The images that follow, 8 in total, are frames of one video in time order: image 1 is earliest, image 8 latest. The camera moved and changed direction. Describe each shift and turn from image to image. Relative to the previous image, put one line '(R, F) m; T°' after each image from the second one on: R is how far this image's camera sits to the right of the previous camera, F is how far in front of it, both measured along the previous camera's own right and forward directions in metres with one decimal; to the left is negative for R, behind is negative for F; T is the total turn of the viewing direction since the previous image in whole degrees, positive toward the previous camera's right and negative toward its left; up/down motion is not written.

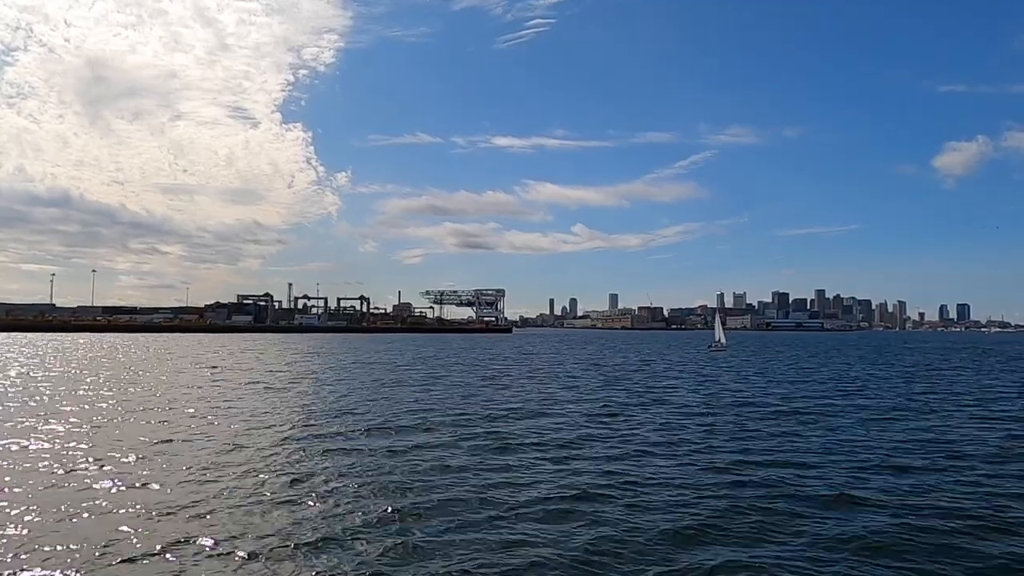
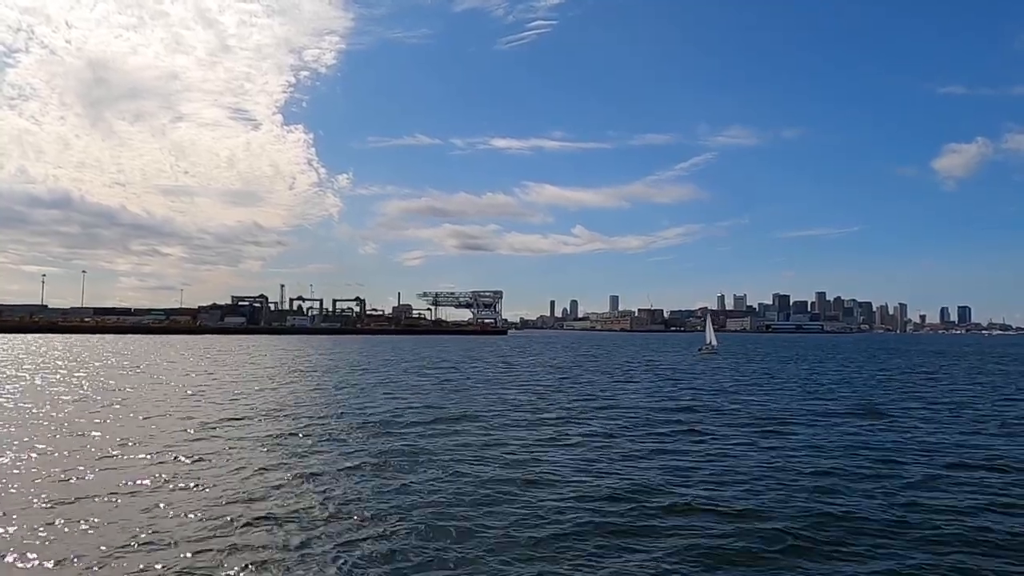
(+2.3, +1.1) m; 0°
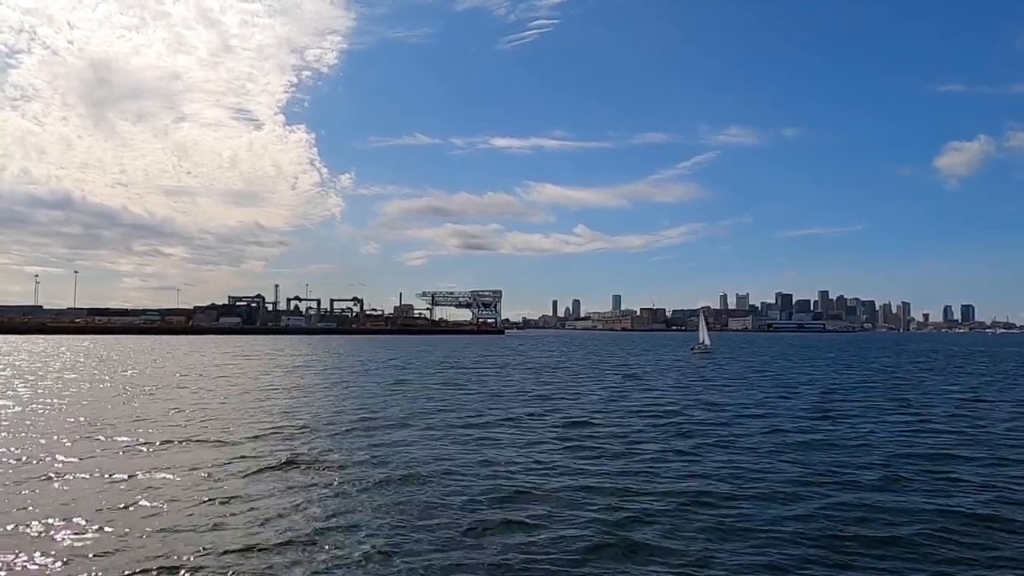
(+2.1, +1.1) m; 0°
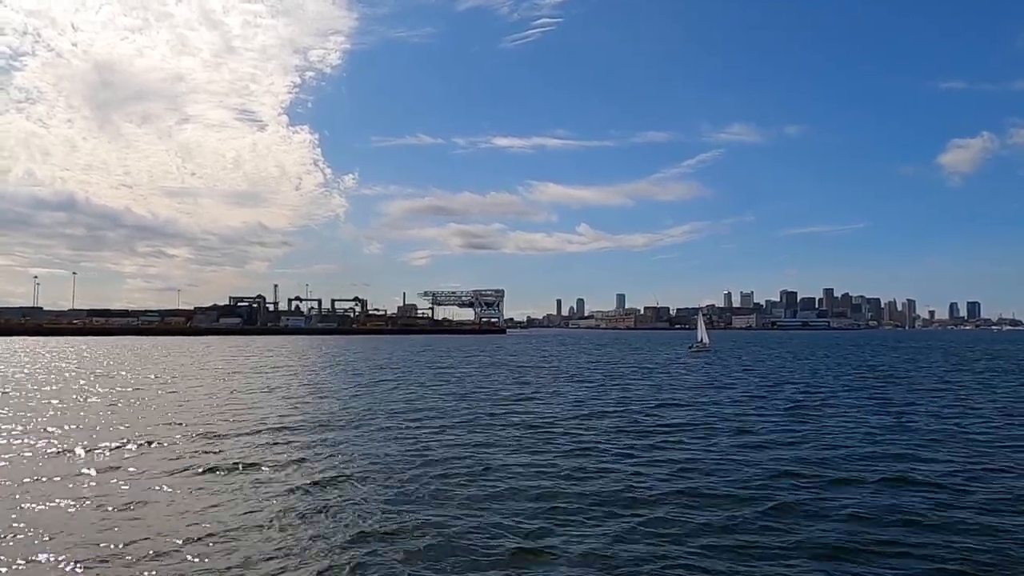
(+1.4, +0.6) m; 0°
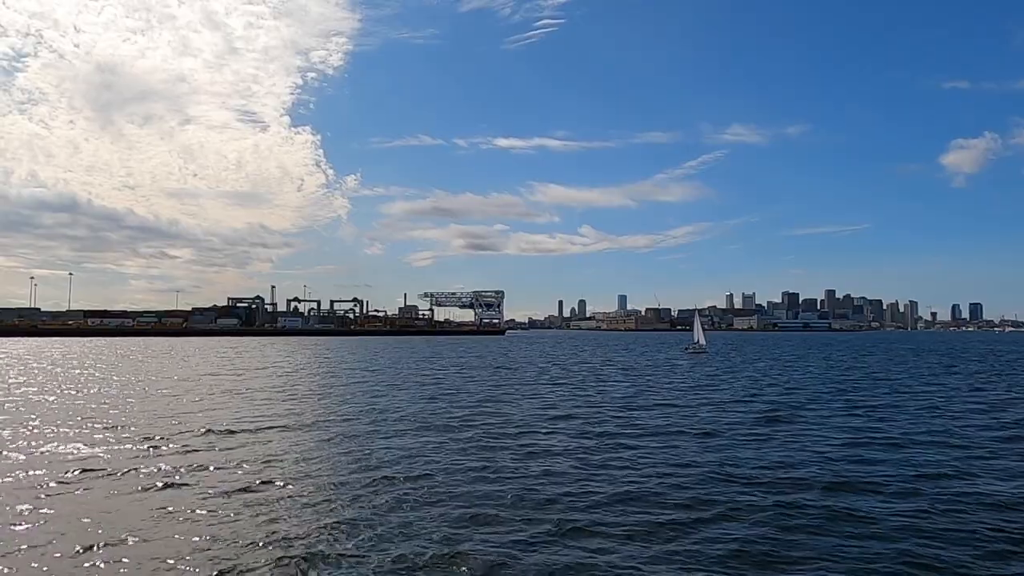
(+1.2, +0.6) m; 0°
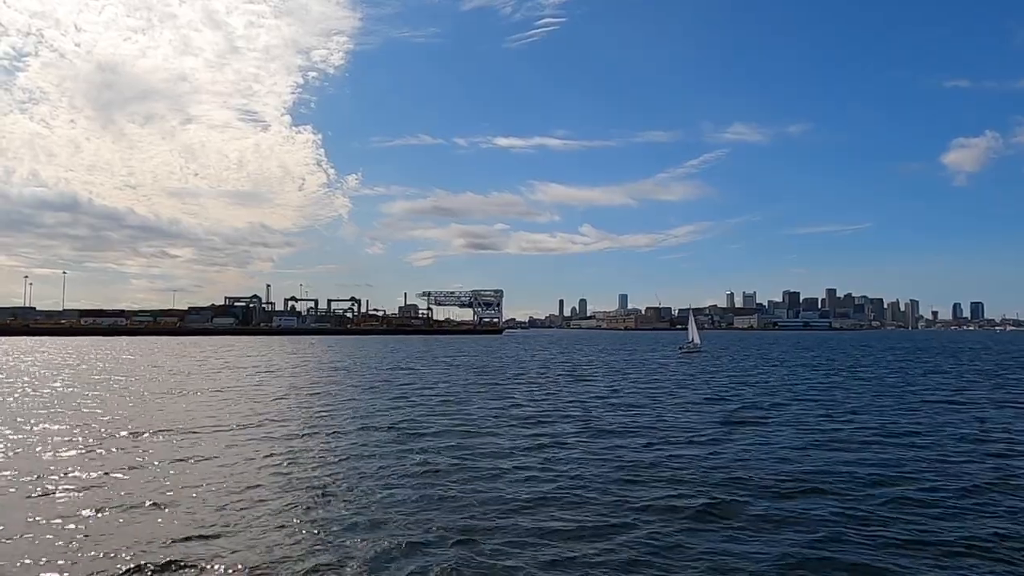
(+1.5, +0.7) m; 0°
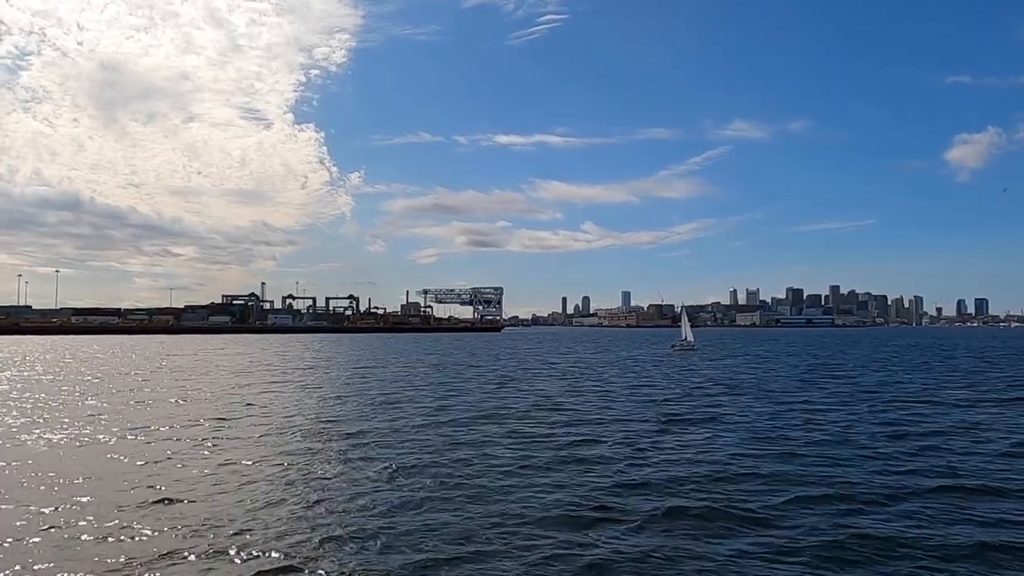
(+2.1, +1.2) m; 0°
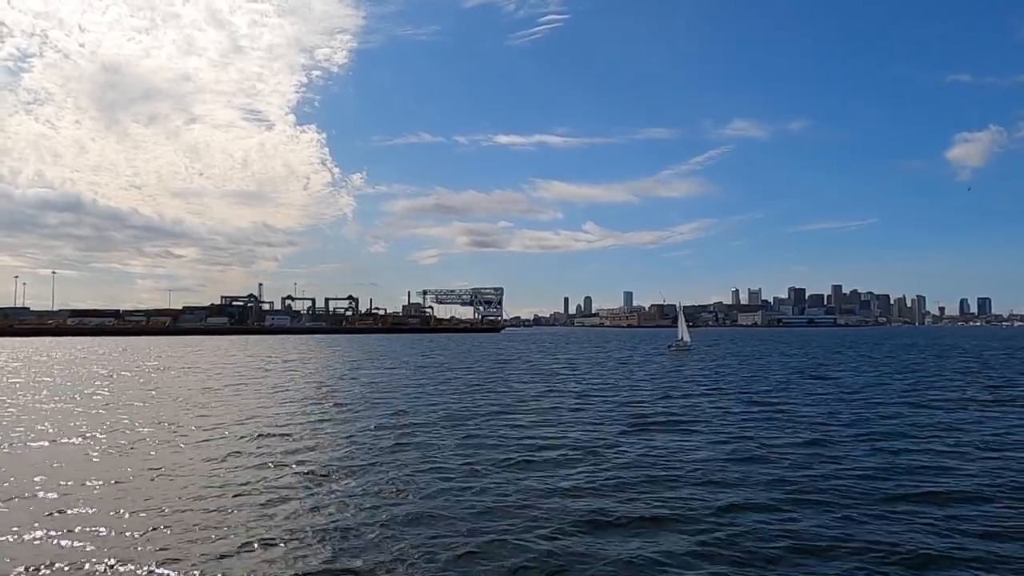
(+1.2, +0.6) m; 0°
